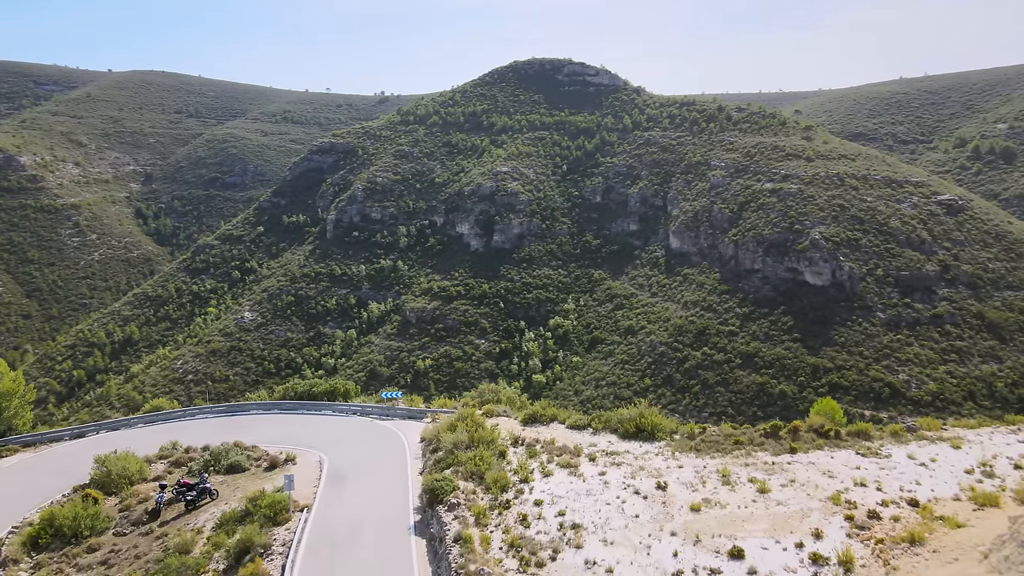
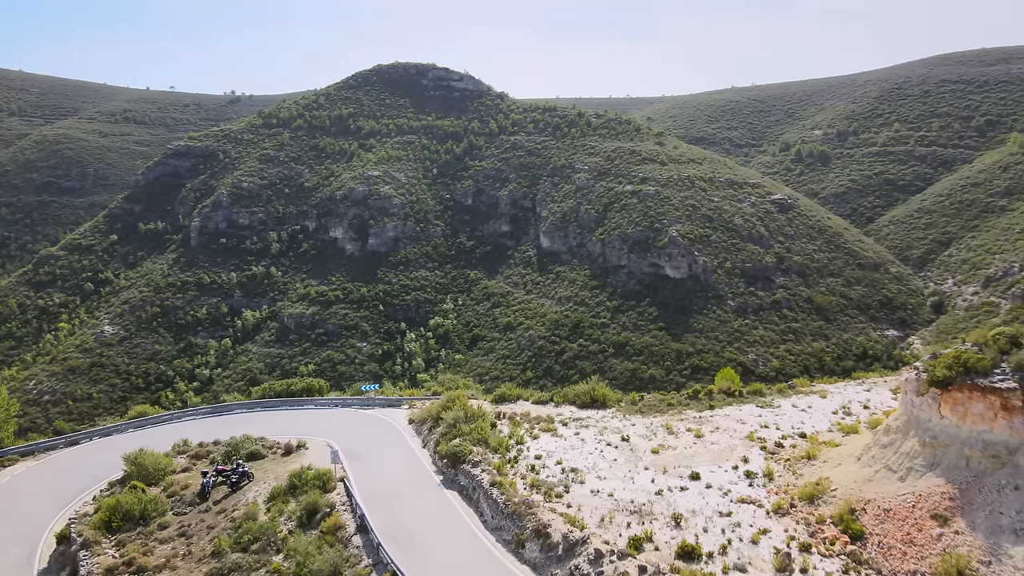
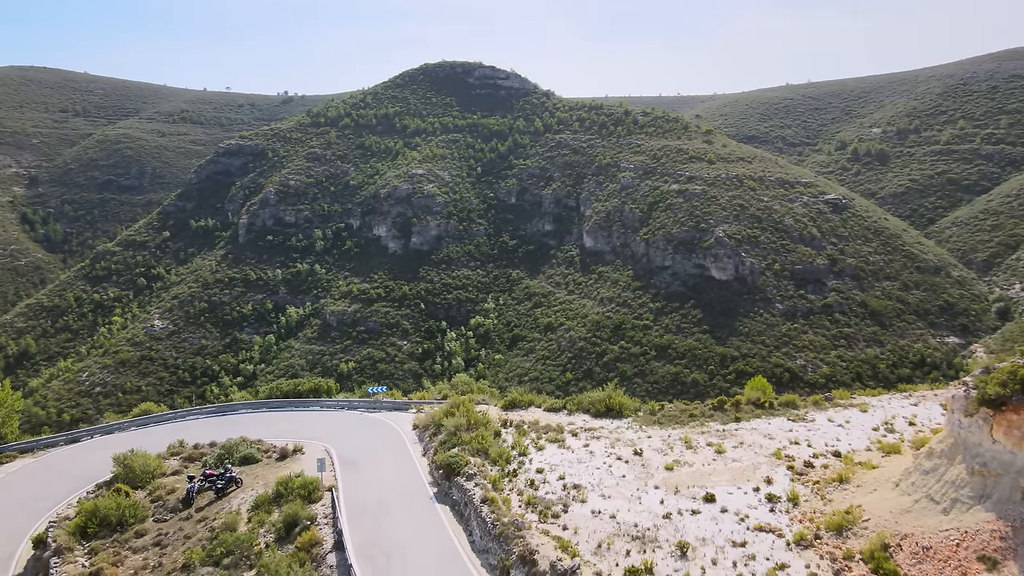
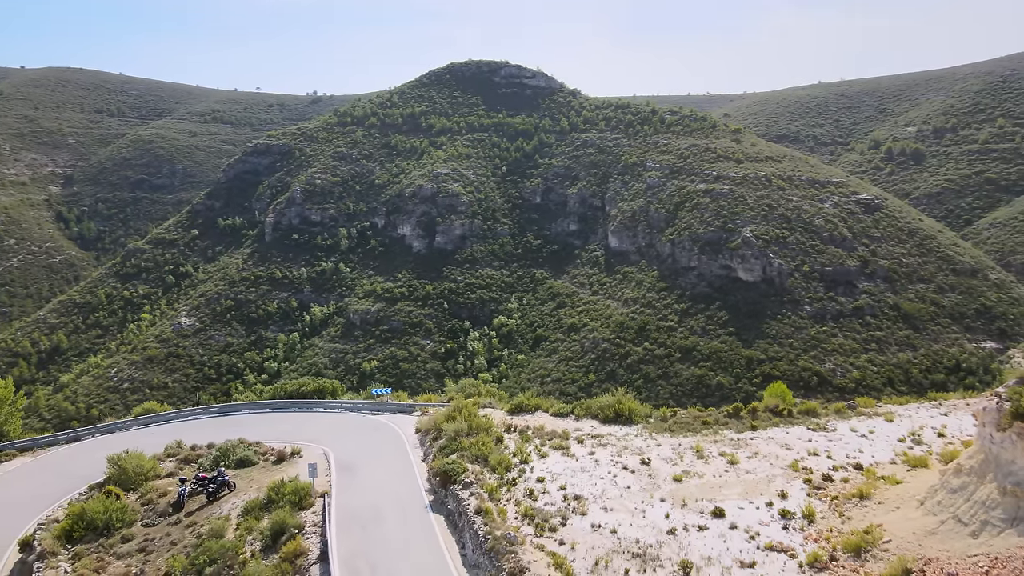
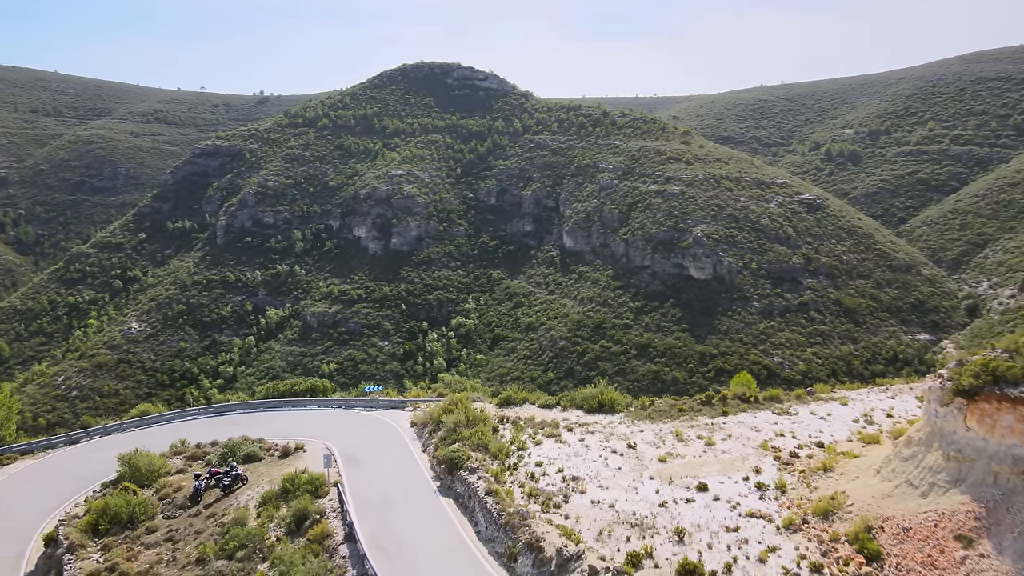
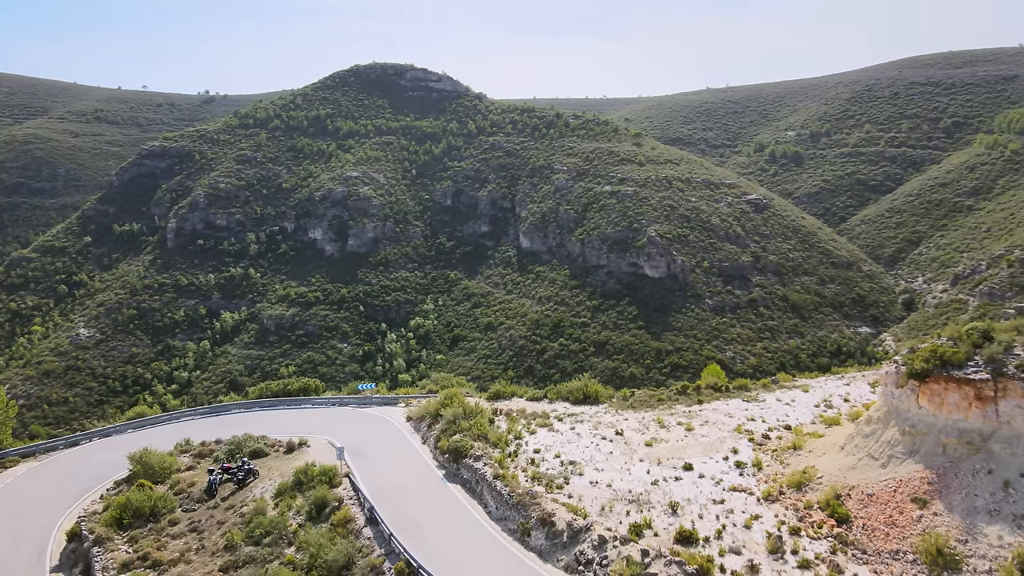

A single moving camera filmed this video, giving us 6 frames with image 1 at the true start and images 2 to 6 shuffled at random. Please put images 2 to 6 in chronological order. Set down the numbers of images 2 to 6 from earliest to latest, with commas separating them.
4, 3, 5, 2, 6
